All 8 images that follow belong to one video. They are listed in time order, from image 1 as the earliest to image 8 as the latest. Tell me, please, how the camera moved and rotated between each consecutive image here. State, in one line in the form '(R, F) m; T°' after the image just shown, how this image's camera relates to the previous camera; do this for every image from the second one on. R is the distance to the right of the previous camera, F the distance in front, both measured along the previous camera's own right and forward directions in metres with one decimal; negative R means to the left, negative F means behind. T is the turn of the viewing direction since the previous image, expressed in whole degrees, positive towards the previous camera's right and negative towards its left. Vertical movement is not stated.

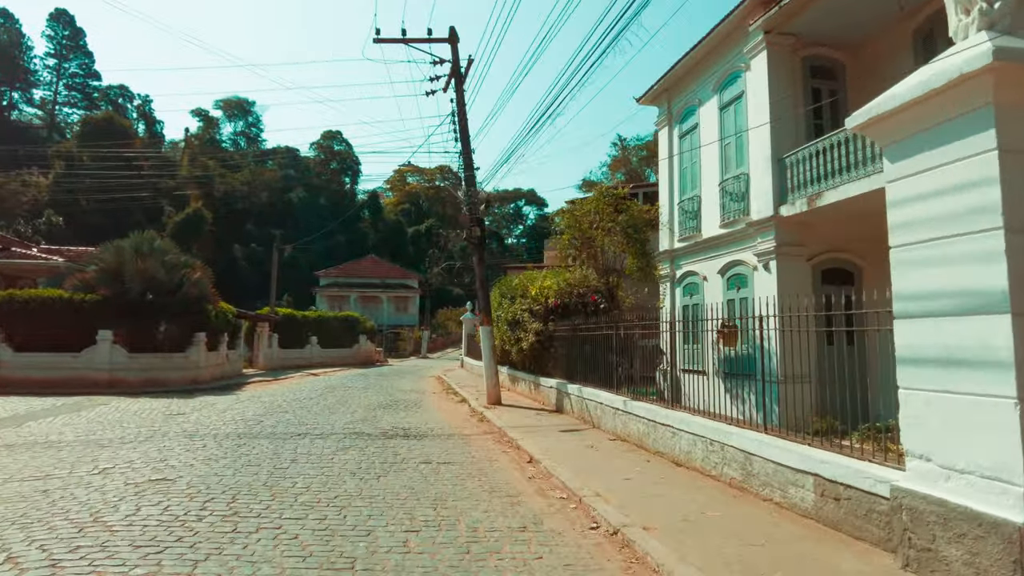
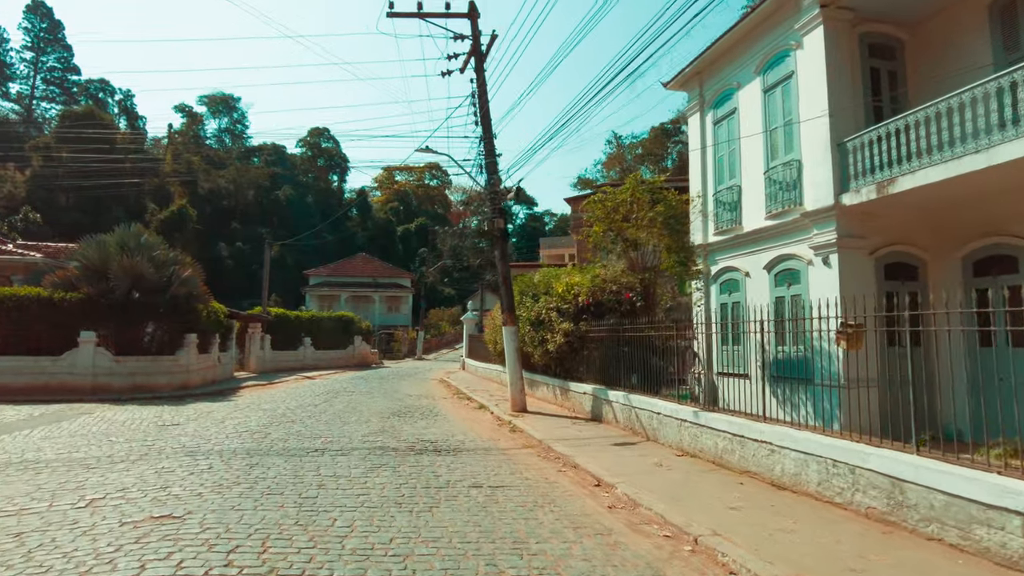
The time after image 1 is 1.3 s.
(-0.8, +1.2) m; +1°
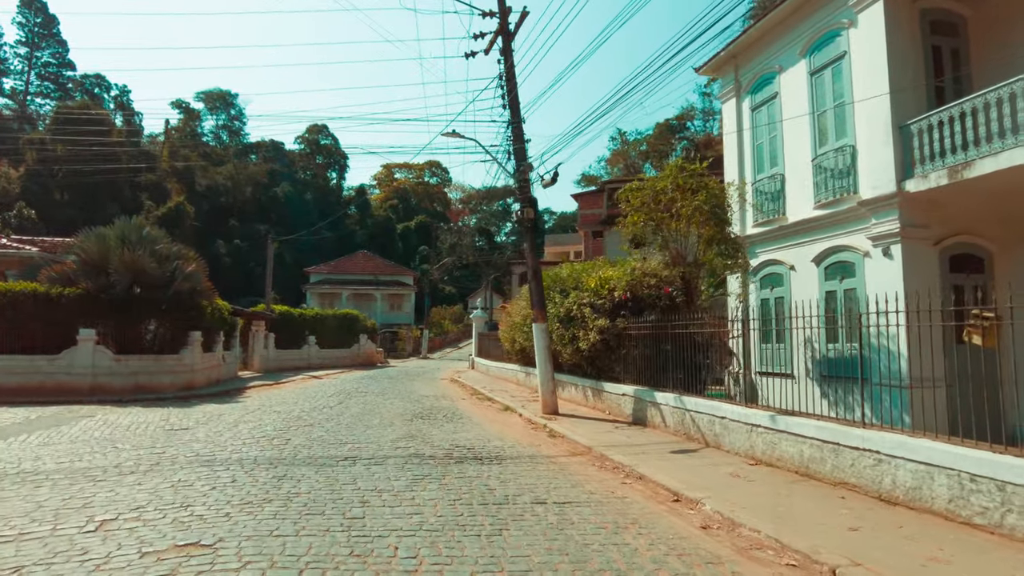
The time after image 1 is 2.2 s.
(-0.7, +0.8) m; 0°
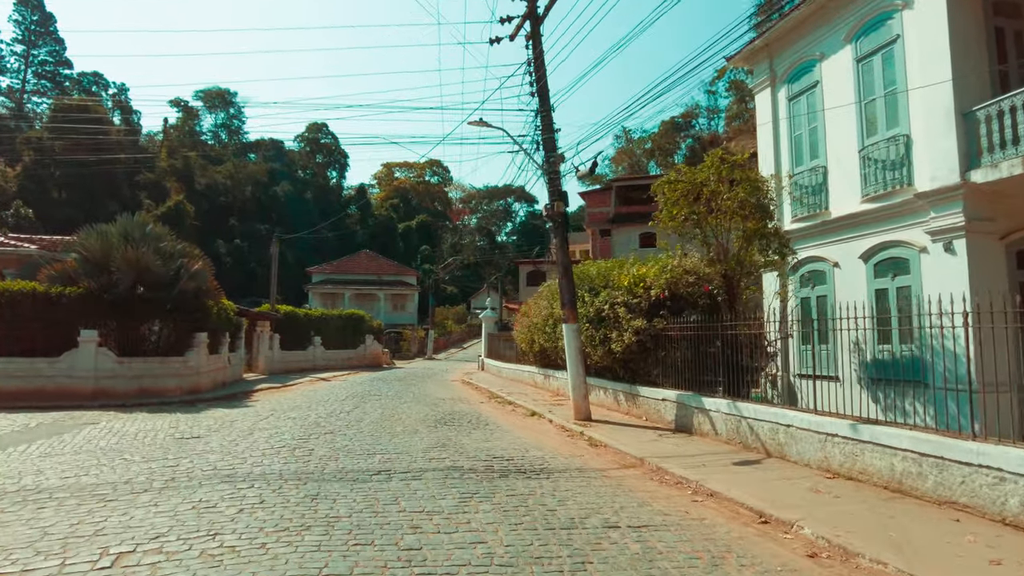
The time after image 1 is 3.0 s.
(-0.6, +0.7) m; 0°
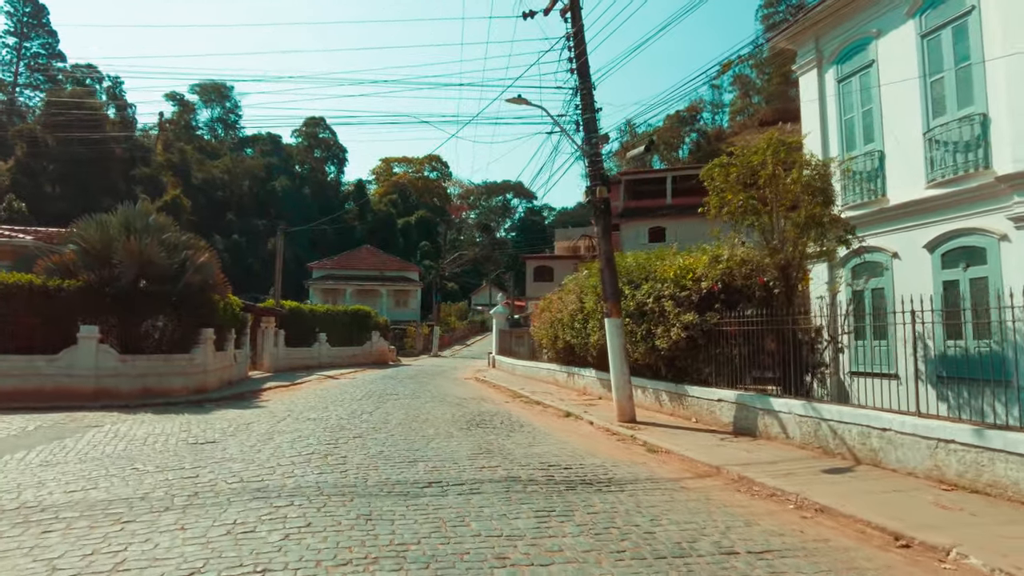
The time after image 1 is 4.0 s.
(-0.7, +0.9) m; 0°
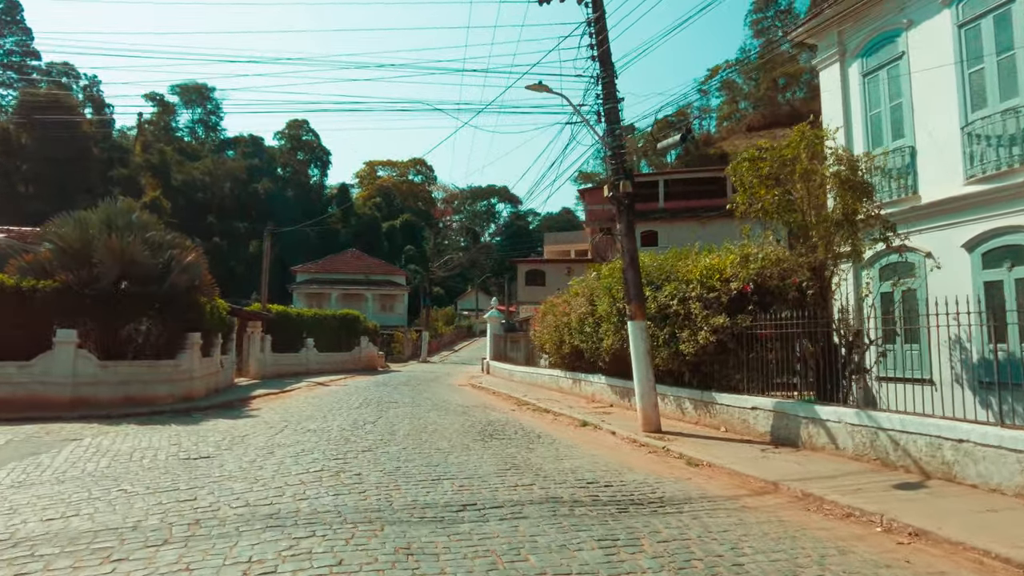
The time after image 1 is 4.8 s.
(-0.6, +0.7) m; +2°
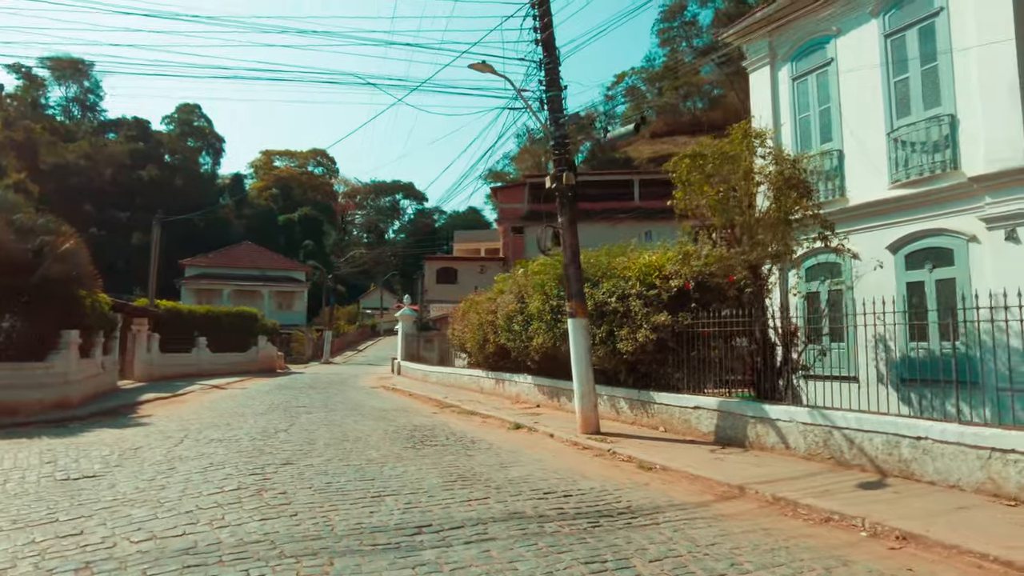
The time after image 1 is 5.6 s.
(-0.5, +0.7) m; +9°
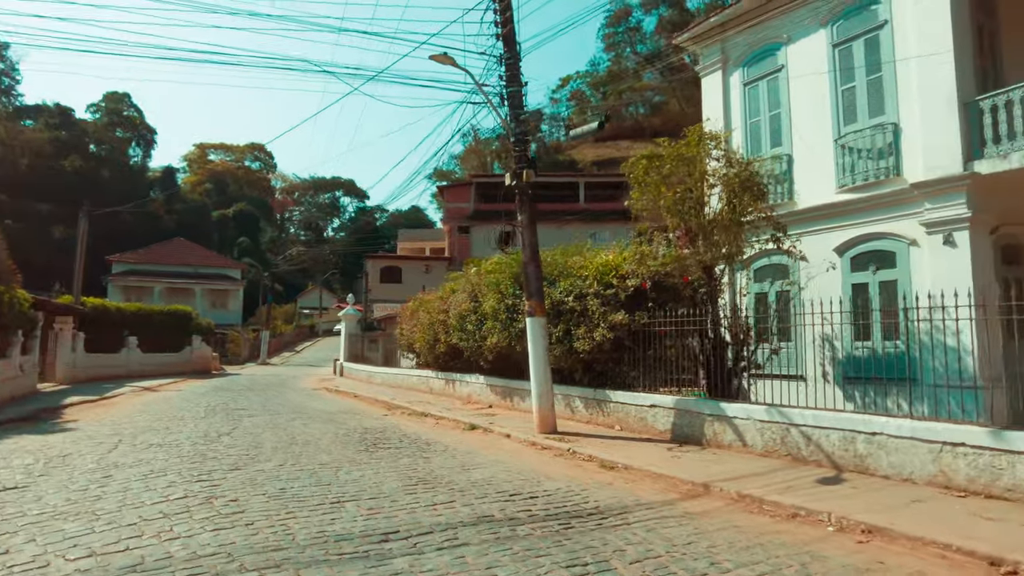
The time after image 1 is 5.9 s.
(-0.2, +0.2) m; +5°
